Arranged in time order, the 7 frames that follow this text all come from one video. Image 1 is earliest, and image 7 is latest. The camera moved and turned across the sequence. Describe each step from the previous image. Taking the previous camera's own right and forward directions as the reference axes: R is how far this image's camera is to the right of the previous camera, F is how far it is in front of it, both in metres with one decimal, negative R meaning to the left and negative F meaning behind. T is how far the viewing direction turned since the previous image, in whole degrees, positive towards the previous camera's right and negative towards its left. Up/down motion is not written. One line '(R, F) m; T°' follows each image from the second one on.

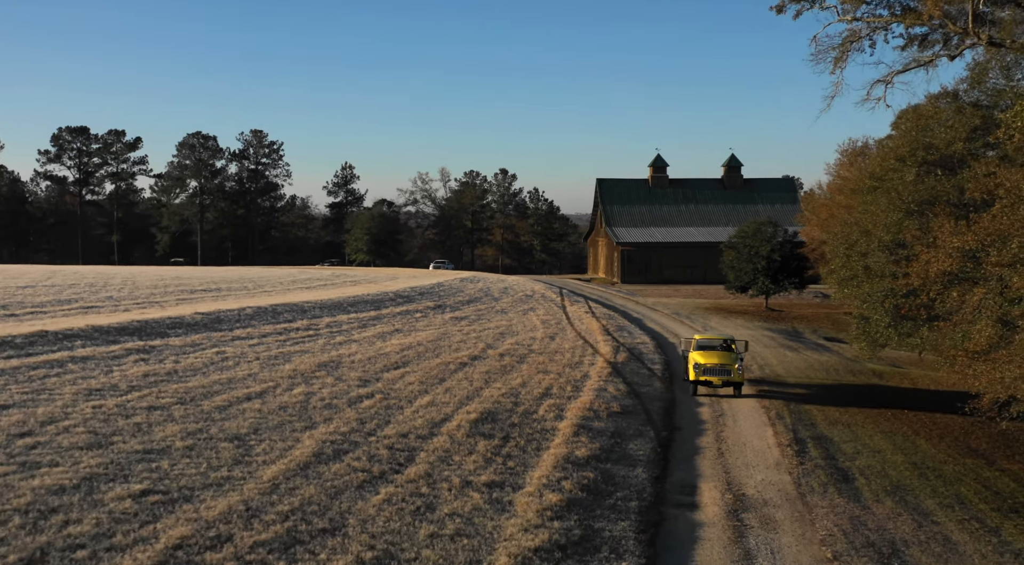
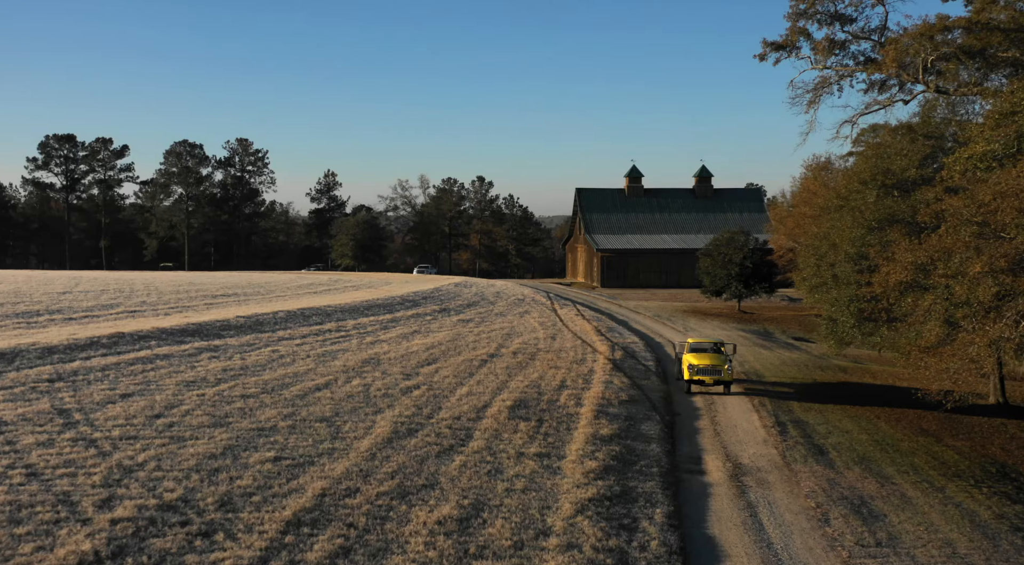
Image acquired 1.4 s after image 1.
(-1.7, -4.1) m; +2°
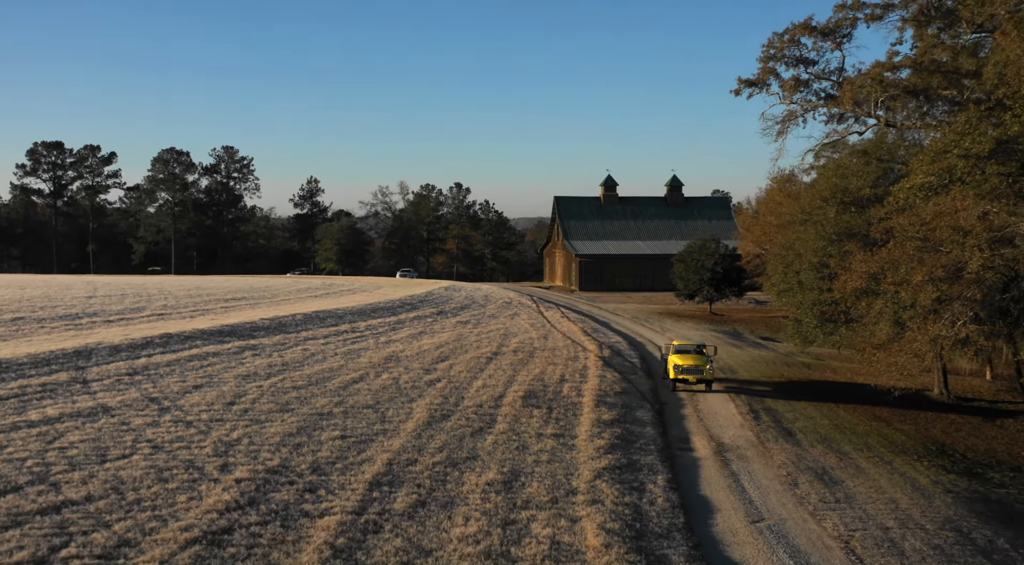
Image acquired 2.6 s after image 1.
(-1.3, -4.0) m; +2°
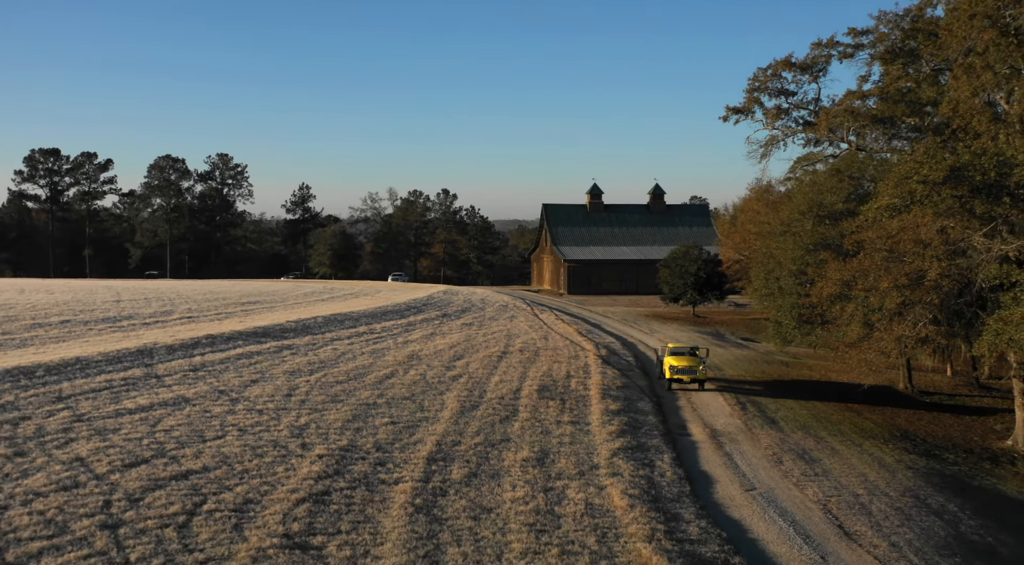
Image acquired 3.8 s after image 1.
(-1.3, -3.8) m; +1°
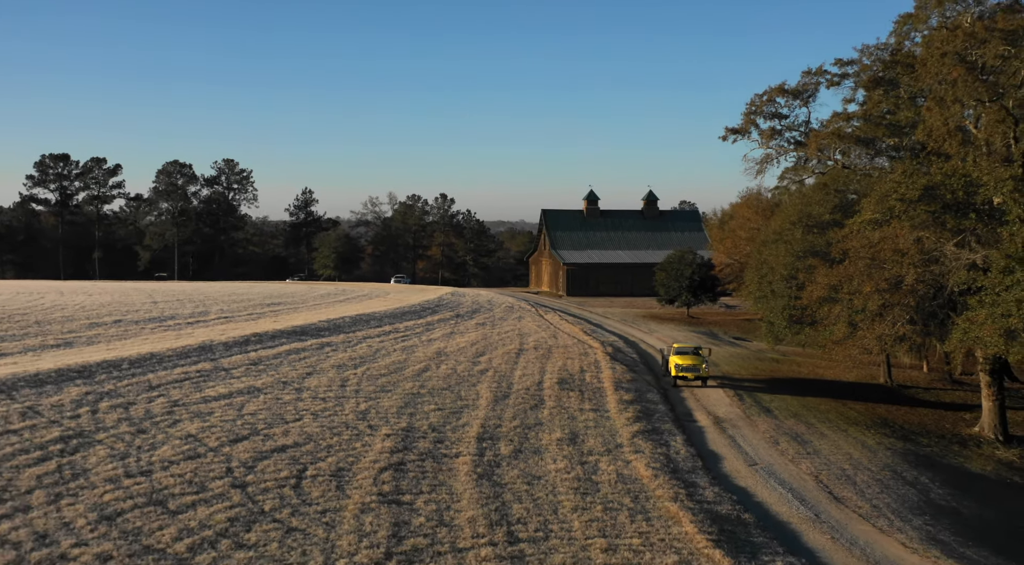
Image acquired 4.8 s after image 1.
(-1.4, -3.9) m; +1°
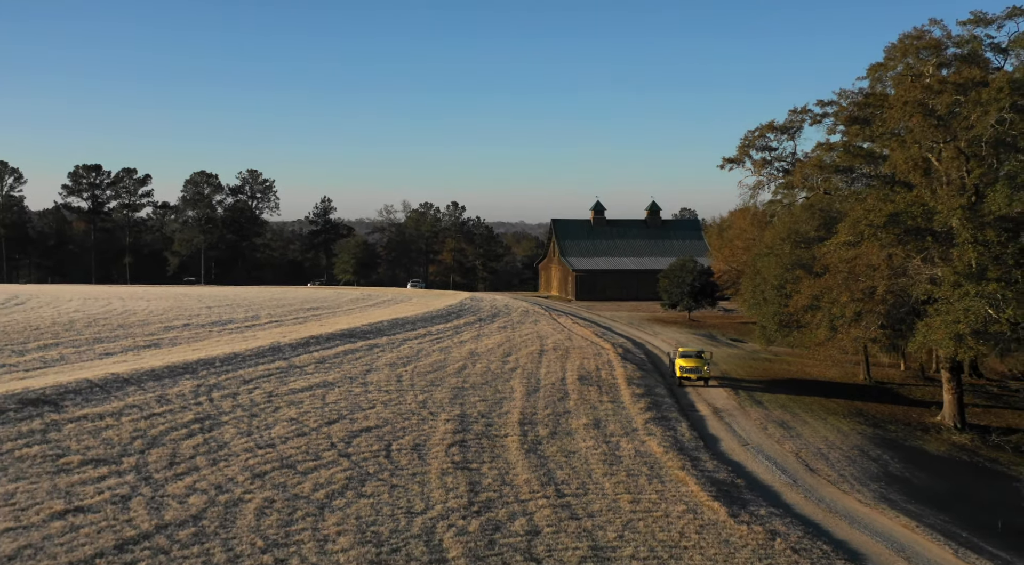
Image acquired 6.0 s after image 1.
(-1.1, -6.0) m; 0°
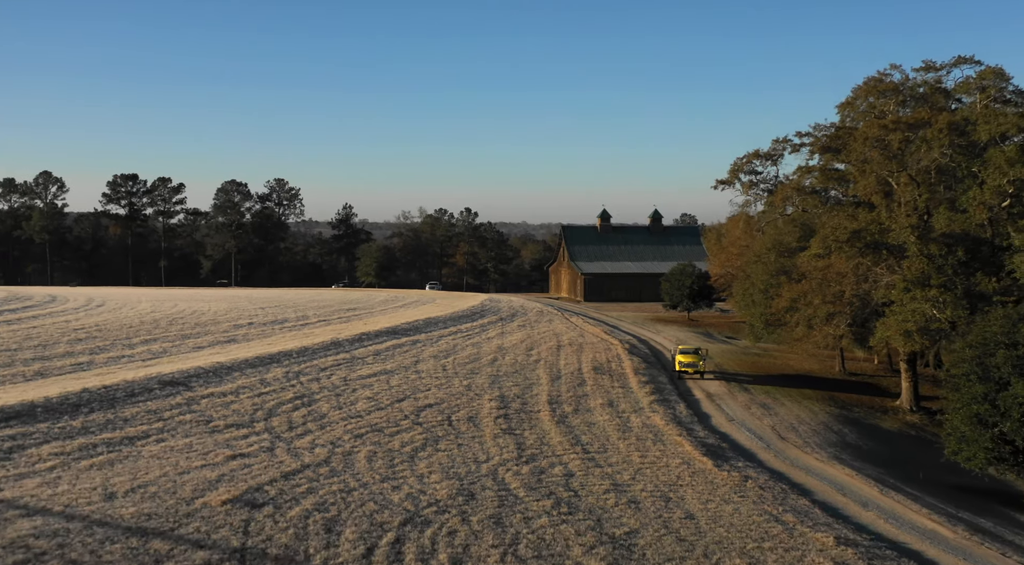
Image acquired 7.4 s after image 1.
(-1.1, -7.8) m; 0°
